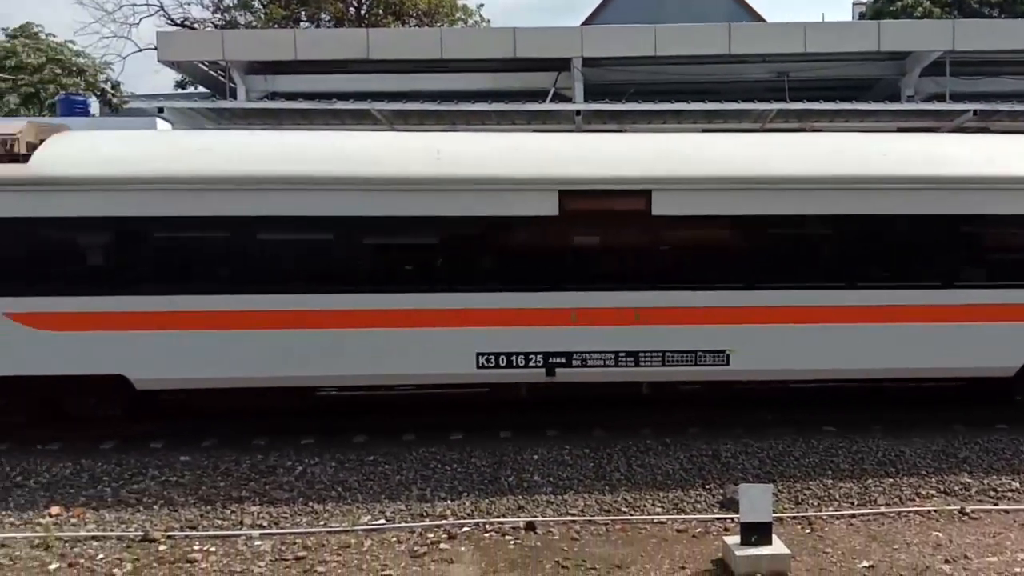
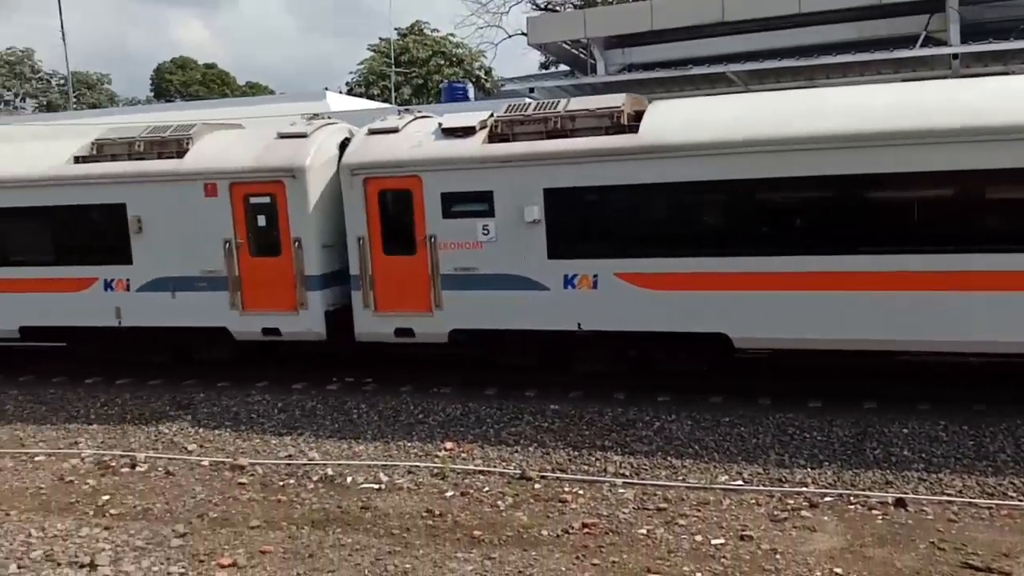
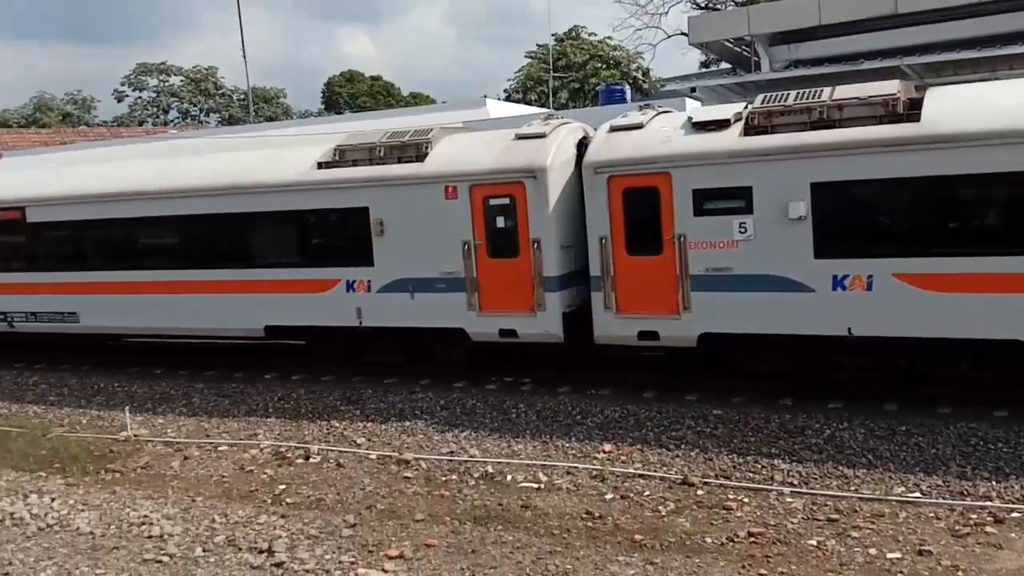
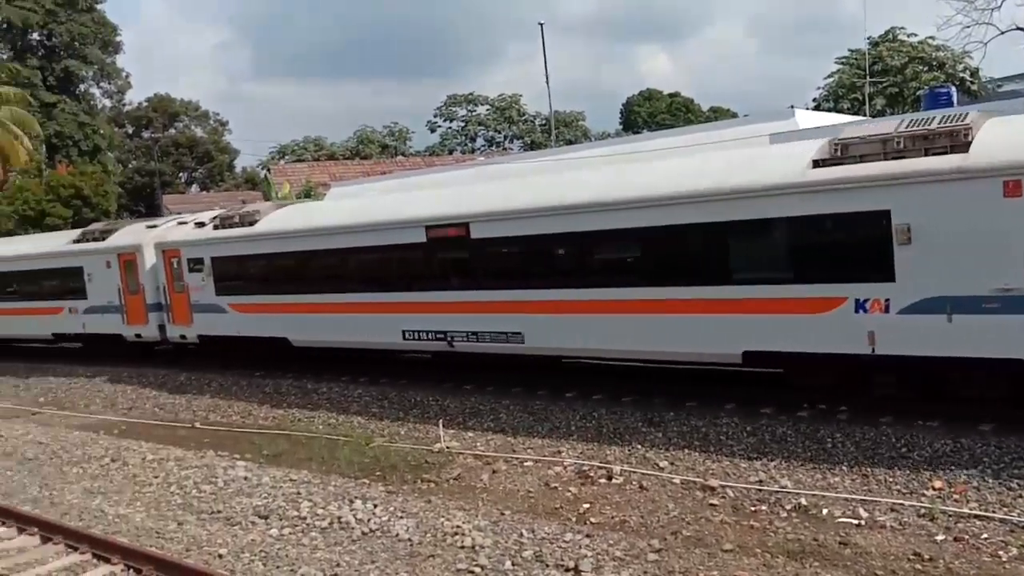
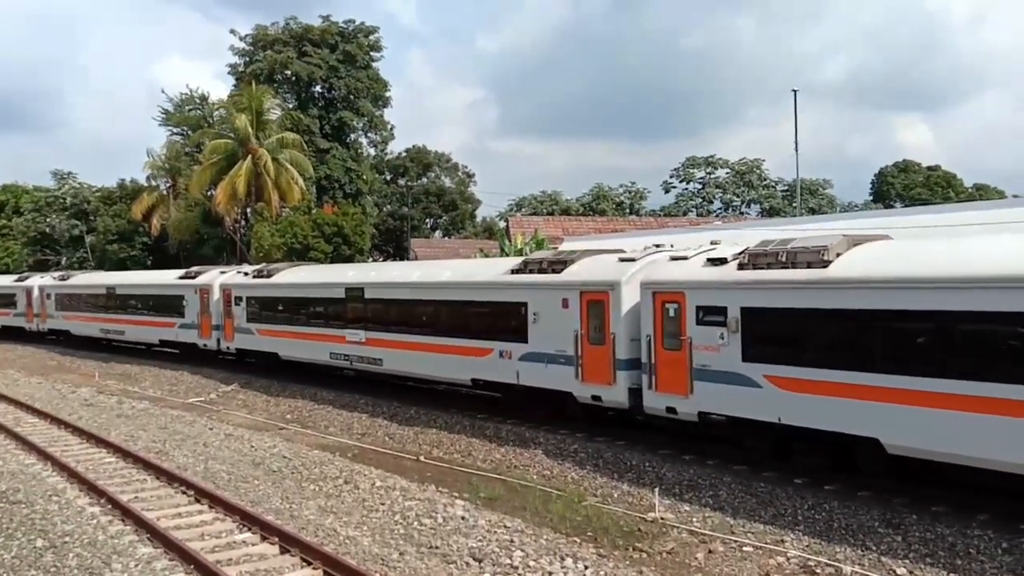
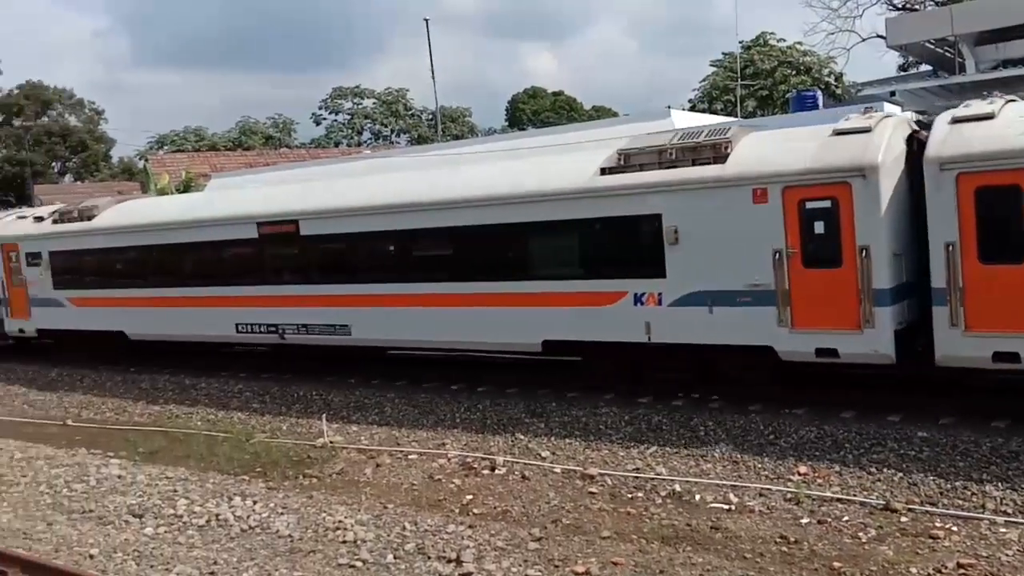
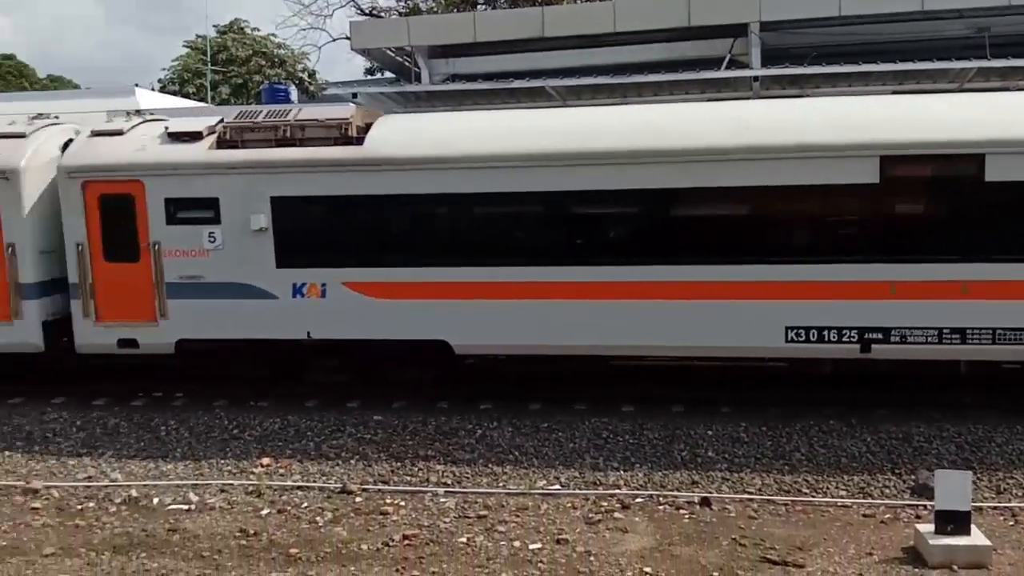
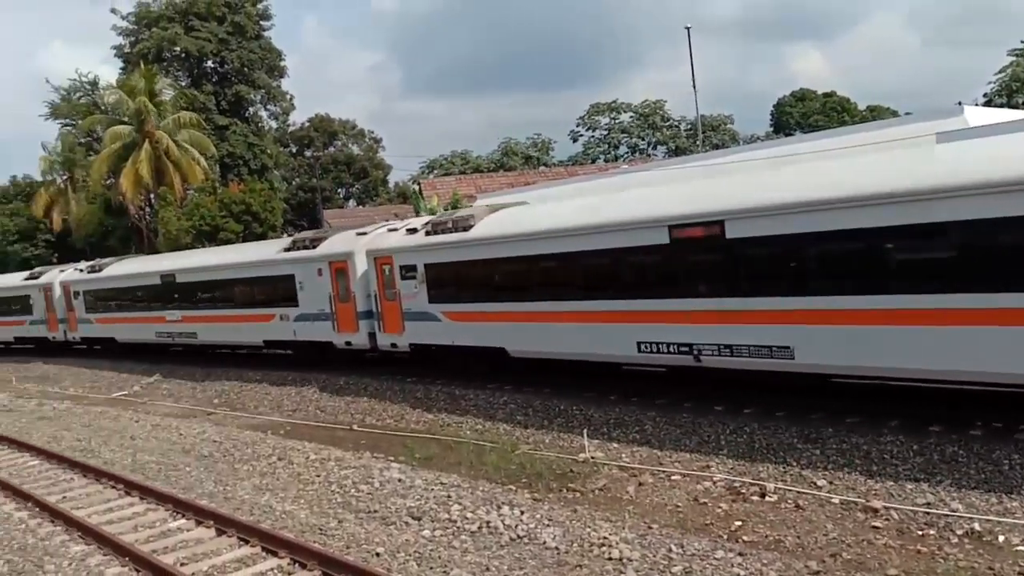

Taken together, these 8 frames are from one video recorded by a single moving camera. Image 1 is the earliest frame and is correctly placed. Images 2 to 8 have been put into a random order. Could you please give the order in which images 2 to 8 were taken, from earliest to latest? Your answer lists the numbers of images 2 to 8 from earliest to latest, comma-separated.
7, 2, 3, 6, 4, 8, 5
